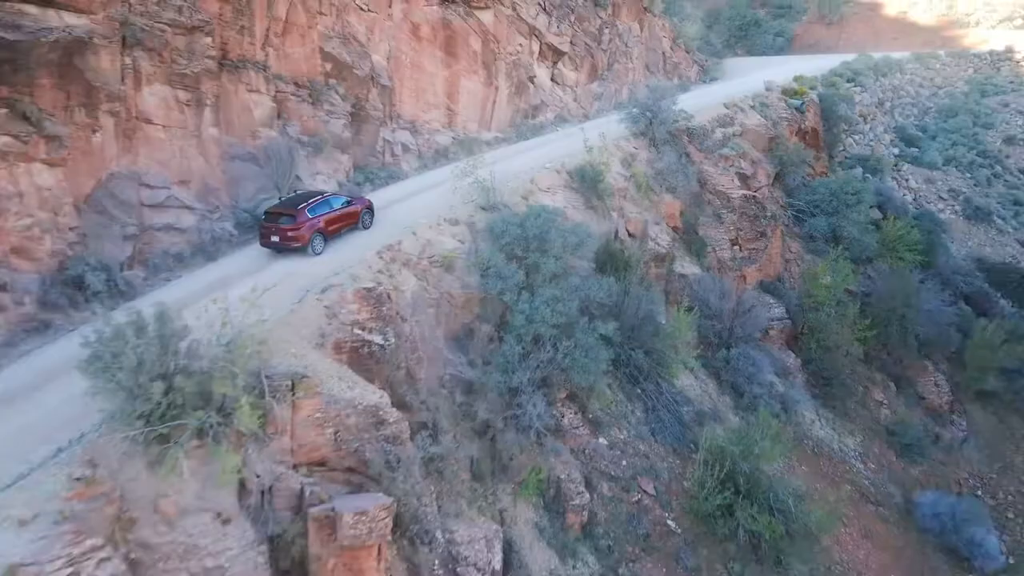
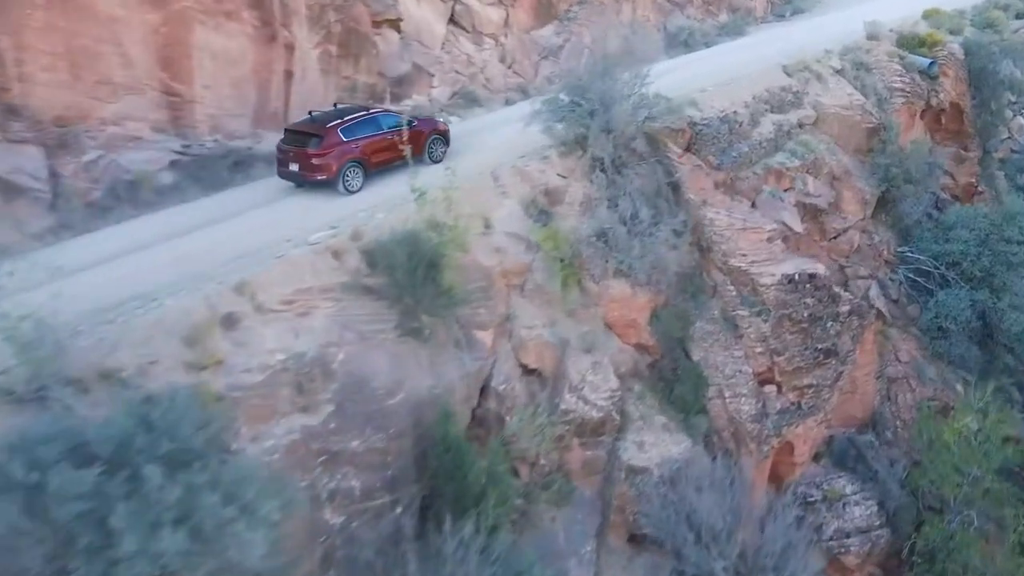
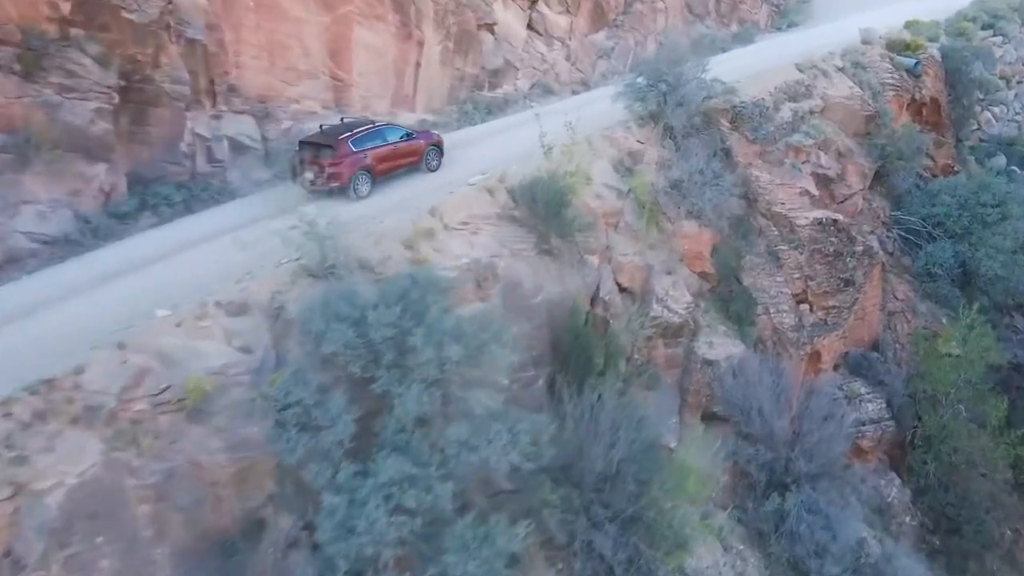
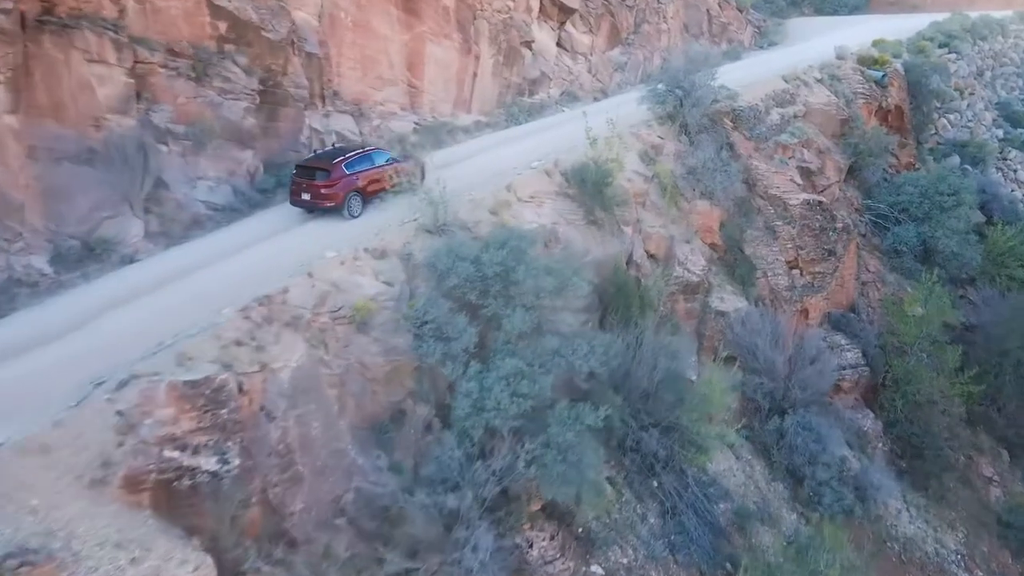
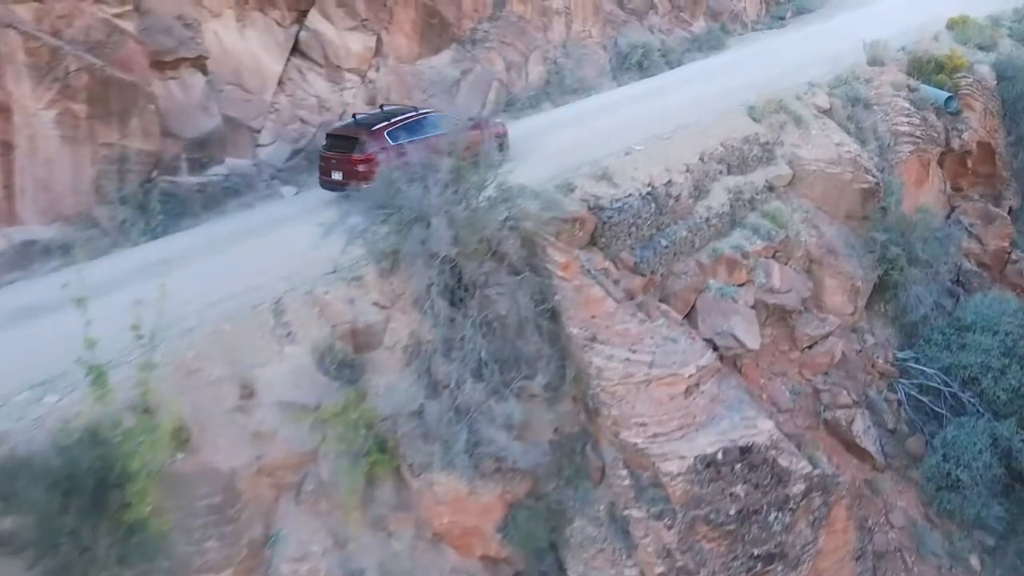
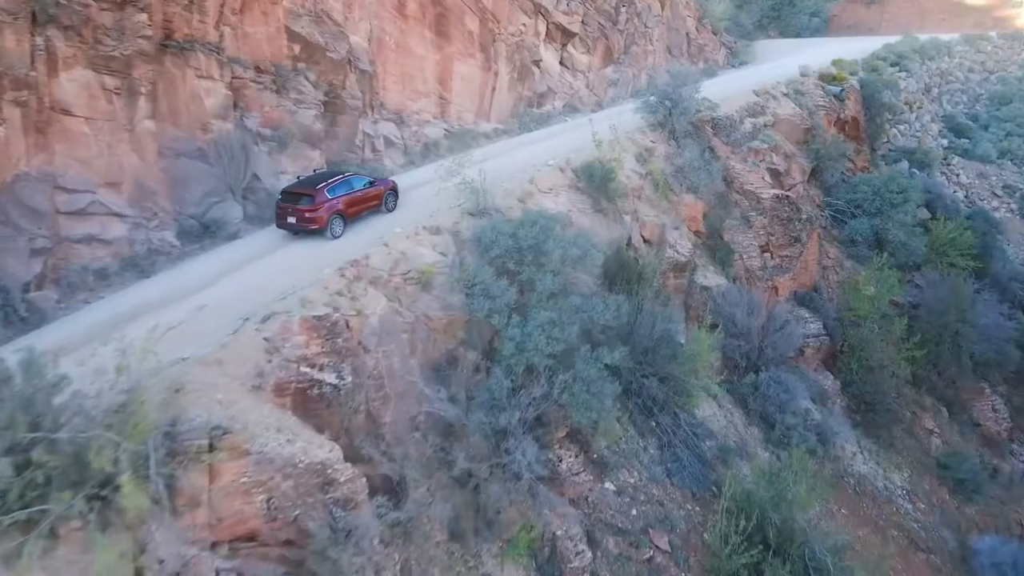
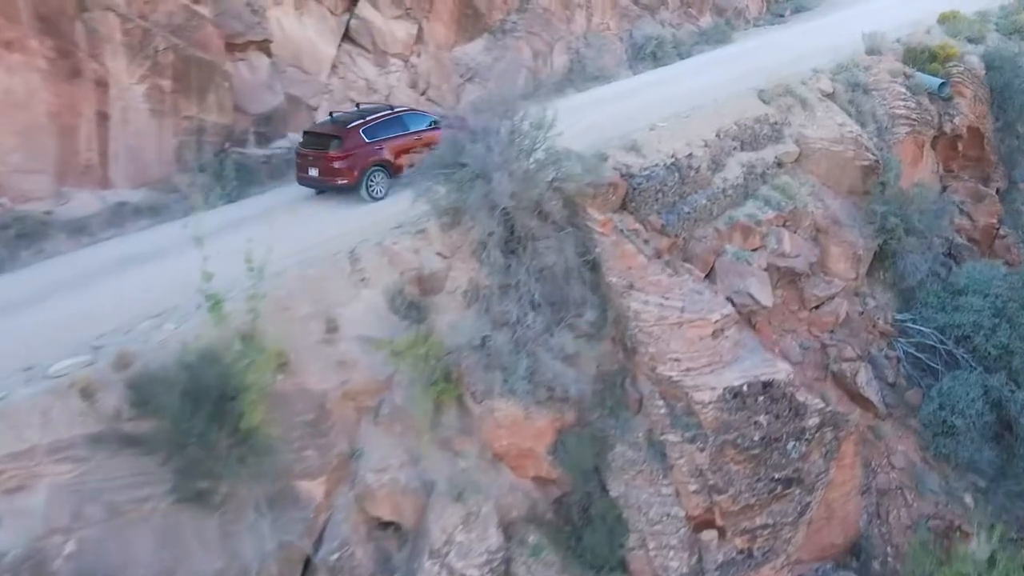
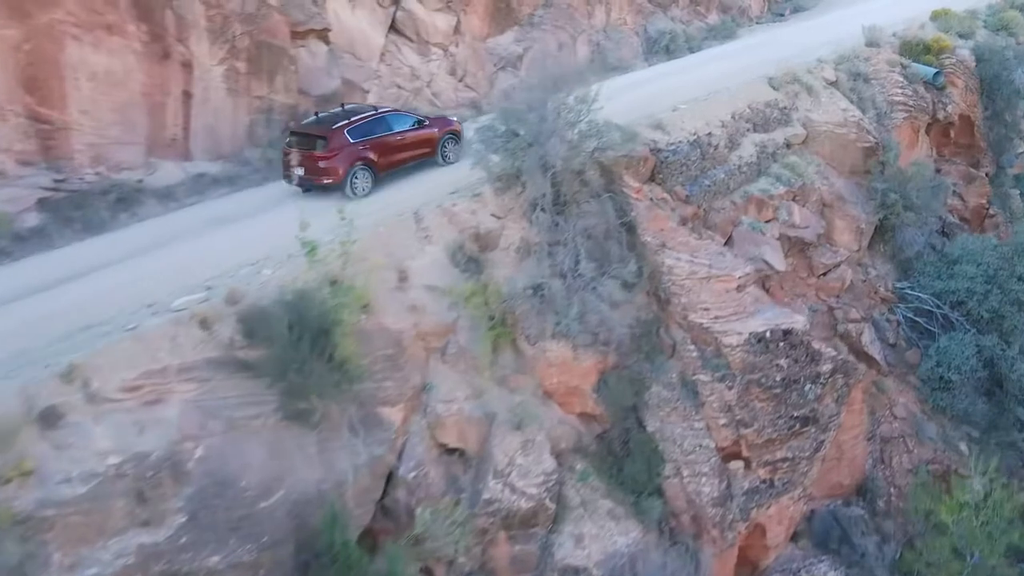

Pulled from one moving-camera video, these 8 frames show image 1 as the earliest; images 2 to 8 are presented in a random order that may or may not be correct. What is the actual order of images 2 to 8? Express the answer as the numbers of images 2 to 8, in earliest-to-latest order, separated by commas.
6, 4, 3, 2, 8, 7, 5
